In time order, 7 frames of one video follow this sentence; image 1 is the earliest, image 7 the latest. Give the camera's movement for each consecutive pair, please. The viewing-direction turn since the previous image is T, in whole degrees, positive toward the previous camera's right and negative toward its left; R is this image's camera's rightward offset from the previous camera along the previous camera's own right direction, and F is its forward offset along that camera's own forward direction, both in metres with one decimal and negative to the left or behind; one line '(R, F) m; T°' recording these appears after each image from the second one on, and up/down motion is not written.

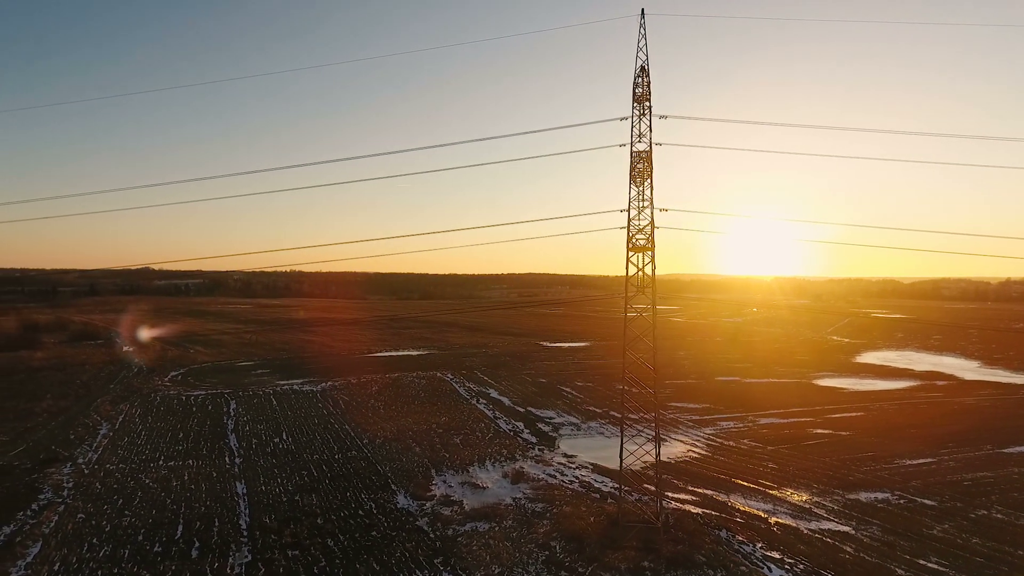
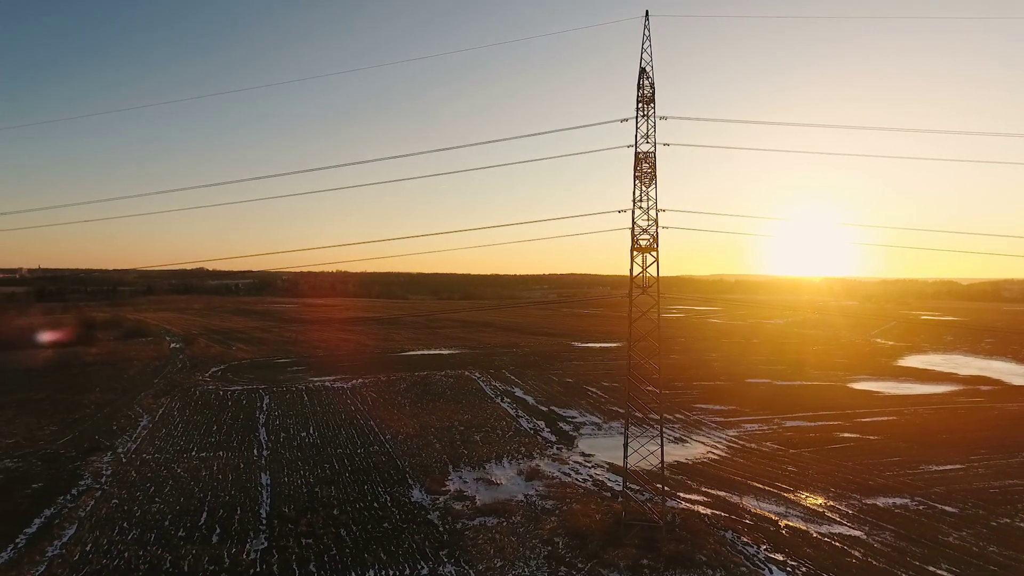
(+0.9, -0.2) m; -4°
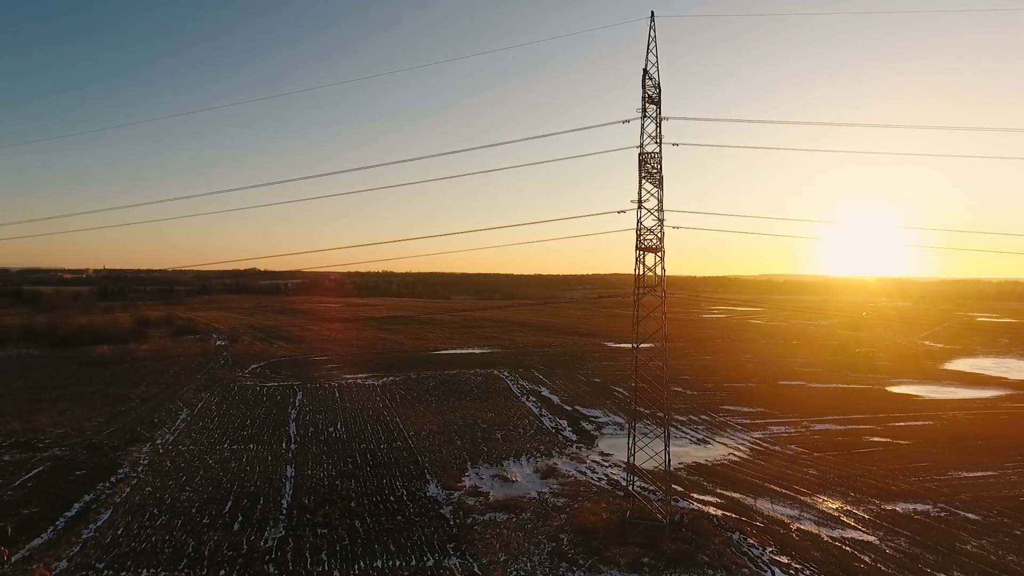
(+0.9, -0.2) m; -4°
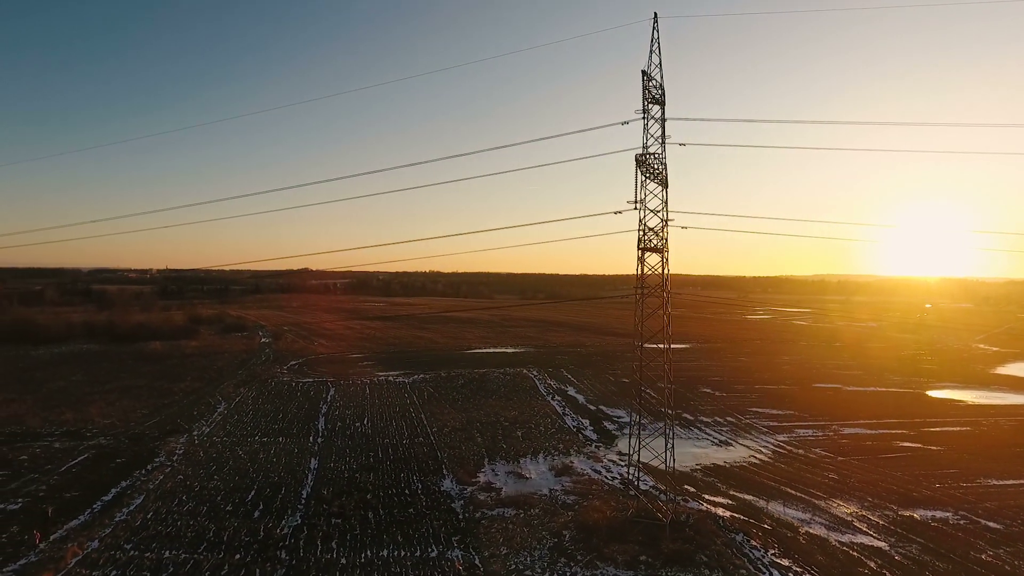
(+1.0, -0.3) m; -4°
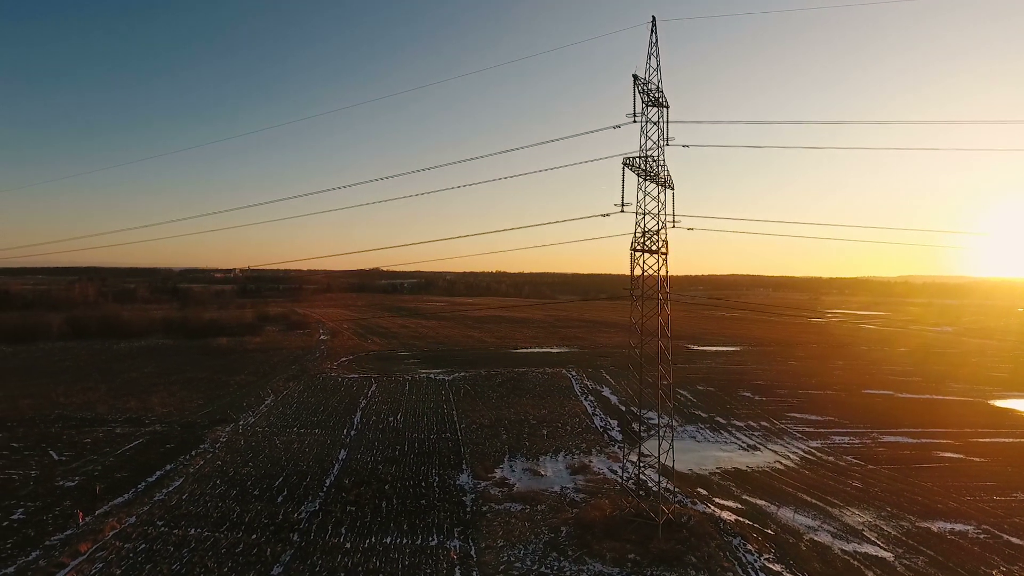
(+1.6, -0.4) m; -6°
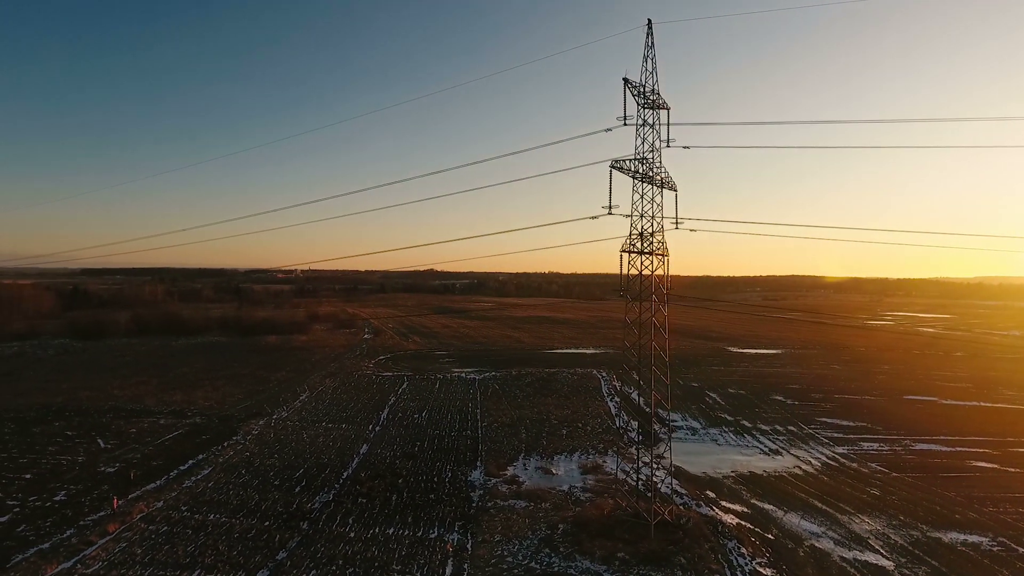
(+1.4, -0.3) m; -5°
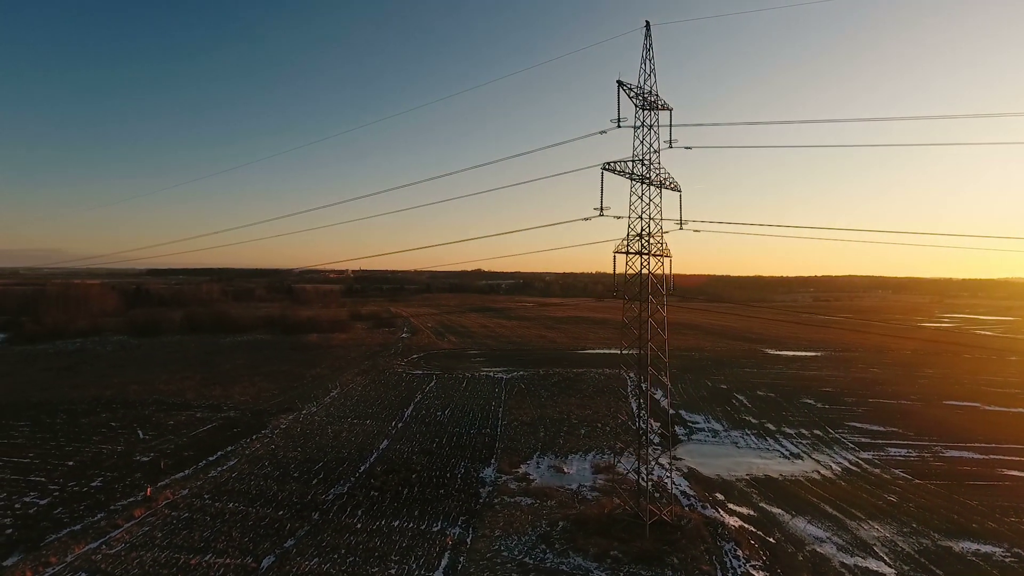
(+1.2, -0.3) m; -4°
